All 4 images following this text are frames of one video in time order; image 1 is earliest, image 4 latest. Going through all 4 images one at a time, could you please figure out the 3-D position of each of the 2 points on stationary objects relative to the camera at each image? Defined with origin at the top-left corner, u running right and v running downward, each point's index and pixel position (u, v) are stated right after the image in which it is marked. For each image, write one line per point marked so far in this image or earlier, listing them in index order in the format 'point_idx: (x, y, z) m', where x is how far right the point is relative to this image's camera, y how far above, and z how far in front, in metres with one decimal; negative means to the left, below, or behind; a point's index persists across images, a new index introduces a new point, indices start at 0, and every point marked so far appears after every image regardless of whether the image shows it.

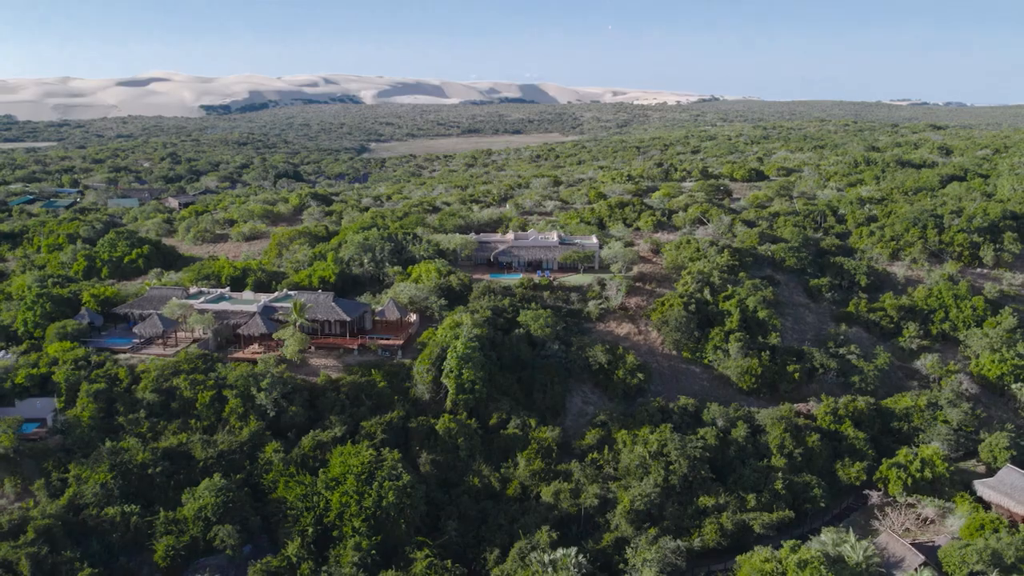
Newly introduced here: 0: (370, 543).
0: (-4.4, -7.9, +20.1) m
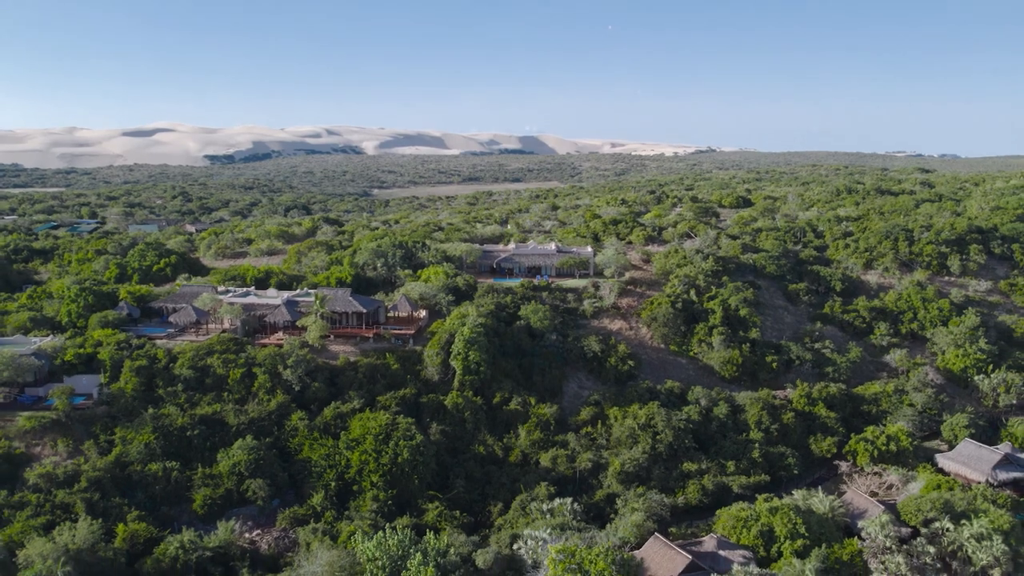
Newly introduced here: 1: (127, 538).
0: (-4.4, -7.2, +22.4) m
1: (-11.8, -7.7, +19.7) m
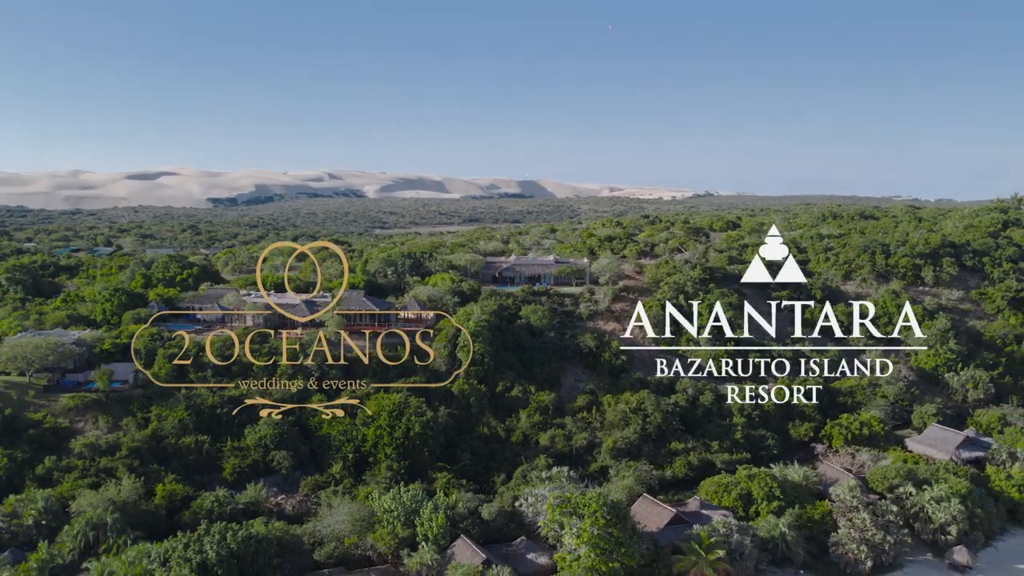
0: (-4.3, -6.7, +24.5) m
1: (-11.7, -7.1, +21.8) m
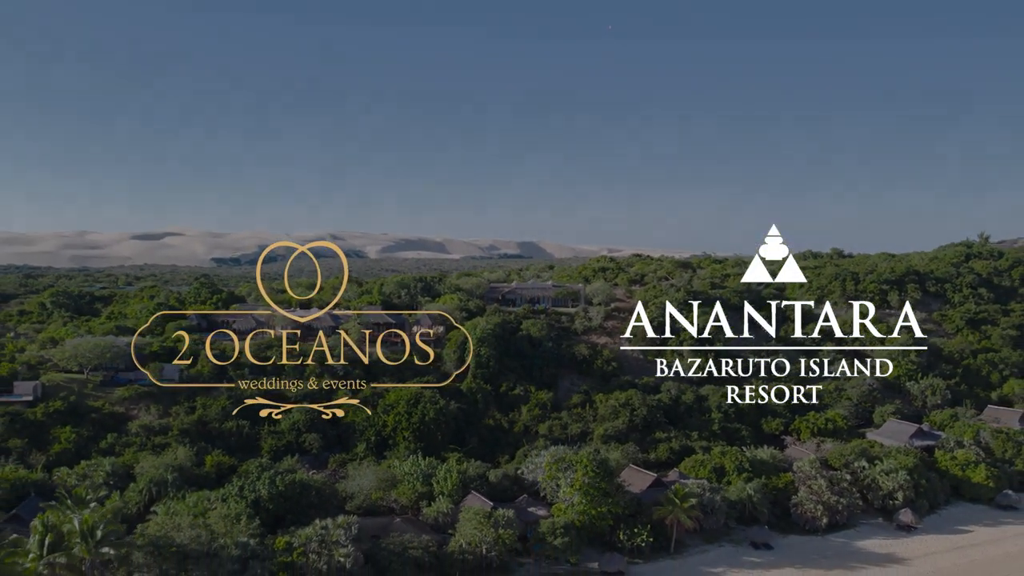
0: (-4.2, -6.8, +27.8) m
1: (-11.6, -6.9, +25.1) m
